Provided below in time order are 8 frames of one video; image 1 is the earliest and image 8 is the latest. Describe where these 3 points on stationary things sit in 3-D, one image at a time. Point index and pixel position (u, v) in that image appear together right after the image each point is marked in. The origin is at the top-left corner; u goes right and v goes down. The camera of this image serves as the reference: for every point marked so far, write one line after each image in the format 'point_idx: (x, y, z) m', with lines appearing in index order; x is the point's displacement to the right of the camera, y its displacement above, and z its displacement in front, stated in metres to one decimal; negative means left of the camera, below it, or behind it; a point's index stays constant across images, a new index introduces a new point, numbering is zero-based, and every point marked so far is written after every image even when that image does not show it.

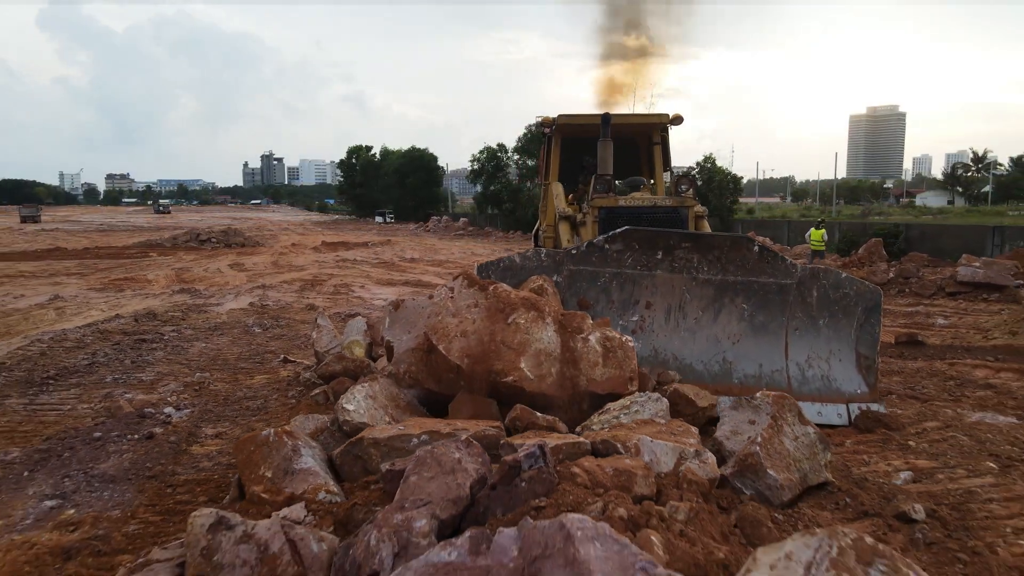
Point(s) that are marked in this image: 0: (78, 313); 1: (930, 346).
0: (-7.3, -0.4, +11.5) m
1: (+4.2, -0.6, +6.9) m
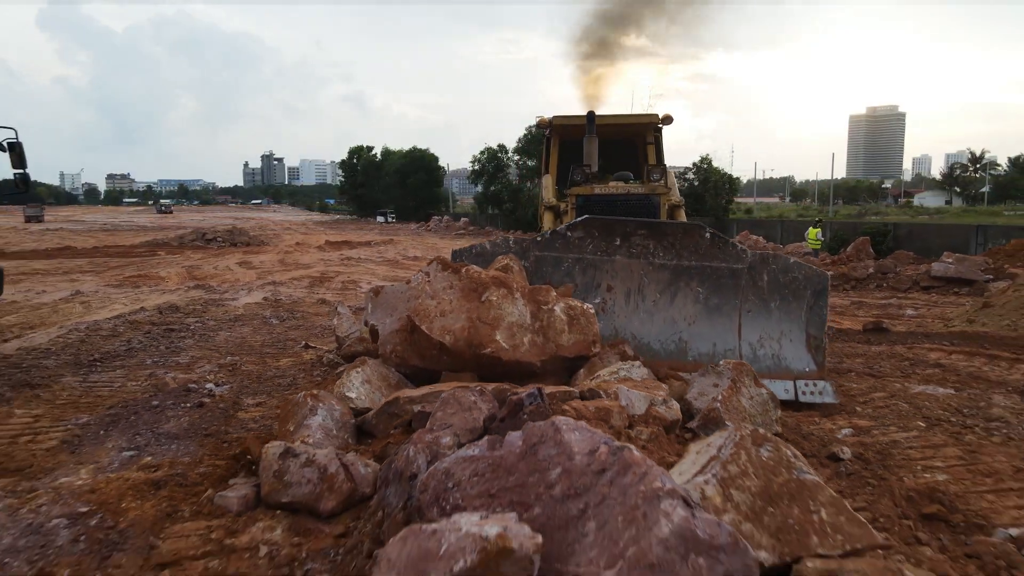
0: (-7.3, -0.3, +12.2) m
1: (+4.2, -0.5, +7.6) m
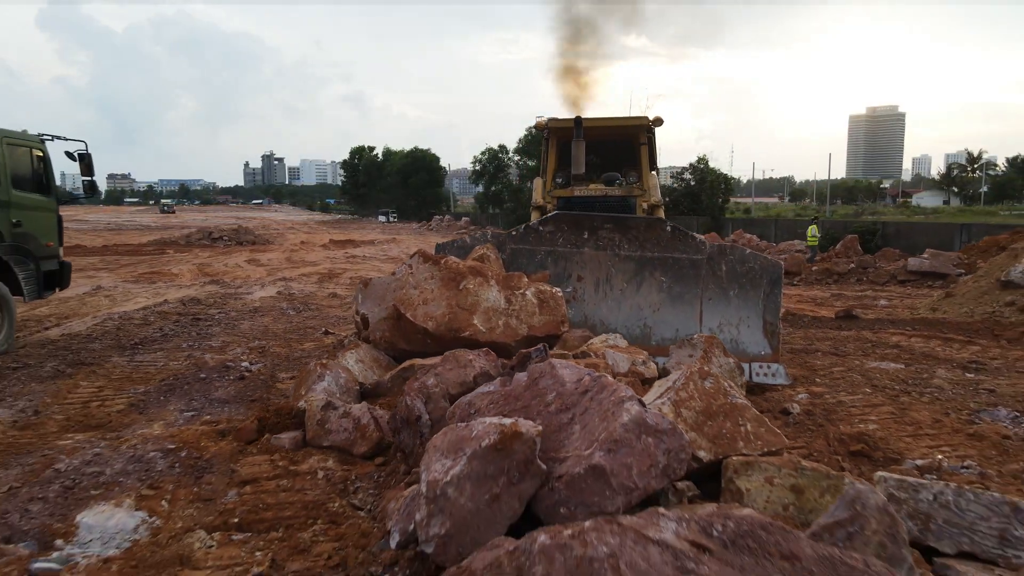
0: (-7.3, -0.2, +12.9) m
1: (+4.3, -0.4, +8.3) m
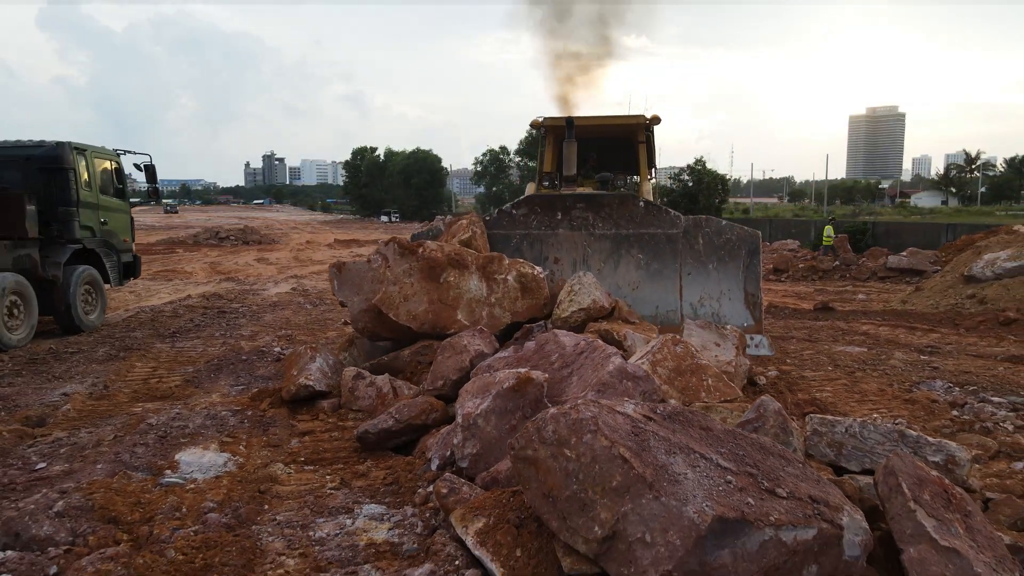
0: (-7.2, -0.1, +13.7) m
1: (+4.3, -0.3, +9.0) m
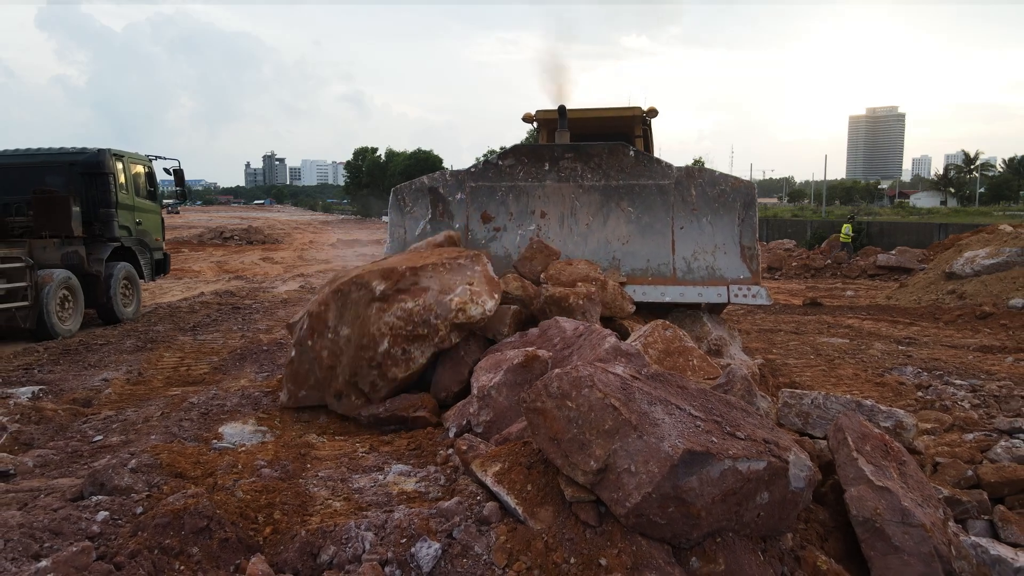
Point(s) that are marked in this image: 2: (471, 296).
0: (-7.2, -0.1, +14.1) m
1: (+4.4, -0.3, +9.5) m
2: (-0.4, -0.2, +4.1) m
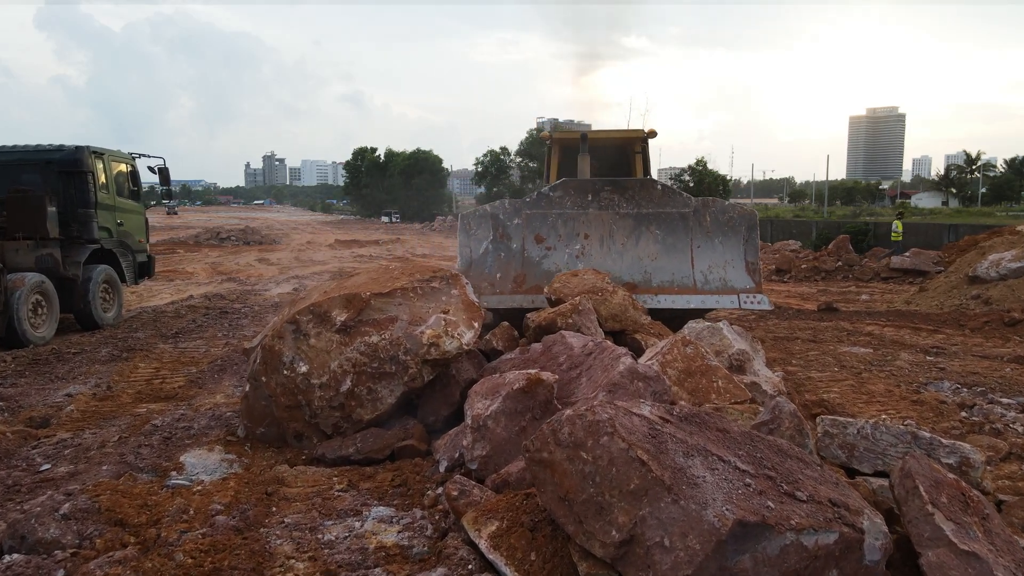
0: (-7.2, -0.1, +13.6) m
1: (+4.4, -0.3, +9.0) m
2: (-0.4, -0.2, +3.6) m
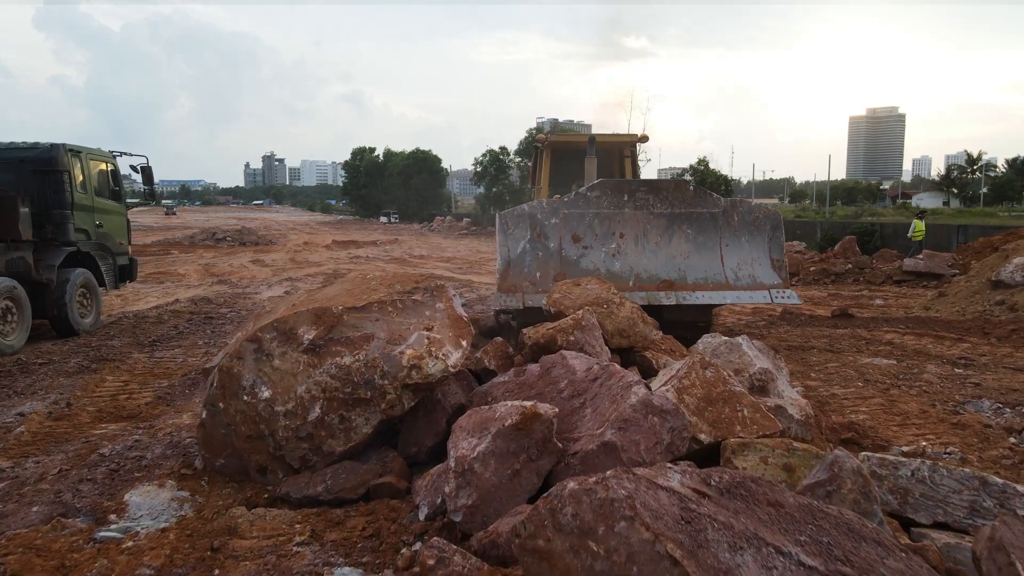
0: (-7.2, -0.2, +13.2) m
1: (+4.3, -0.4, +8.5) m
2: (-0.4, -0.3, +3.2) m
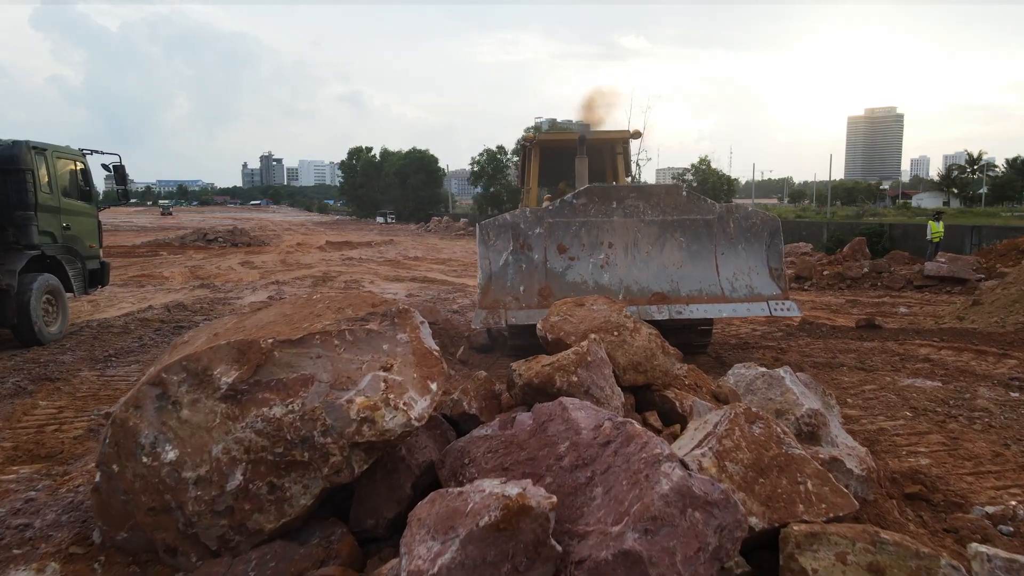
0: (-7.3, -0.3, +12.4) m
1: (+4.3, -0.5, +7.8) m
2: (-0.4, -0.4, +2.4) m
